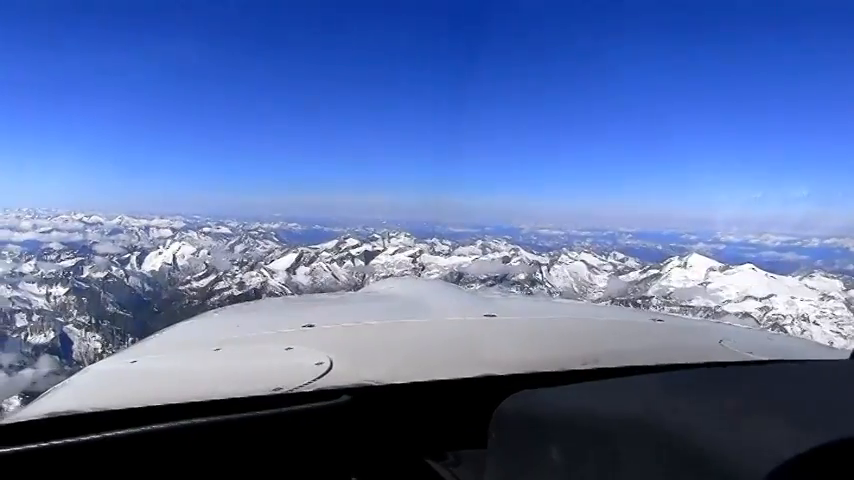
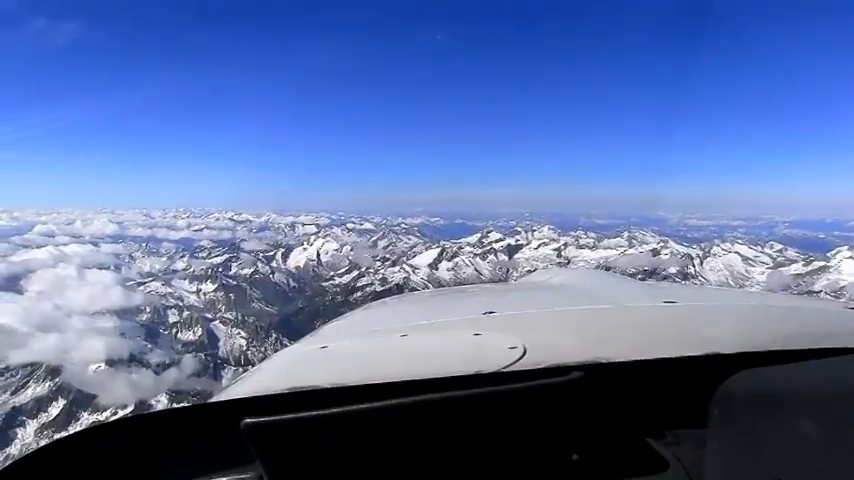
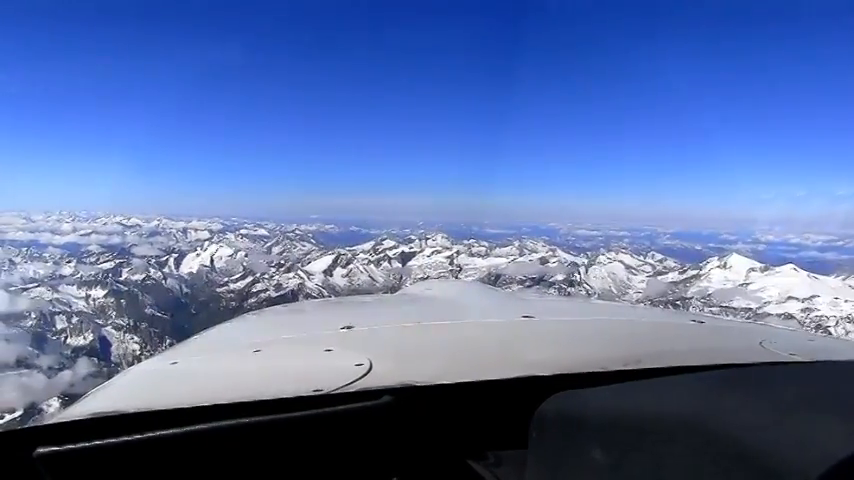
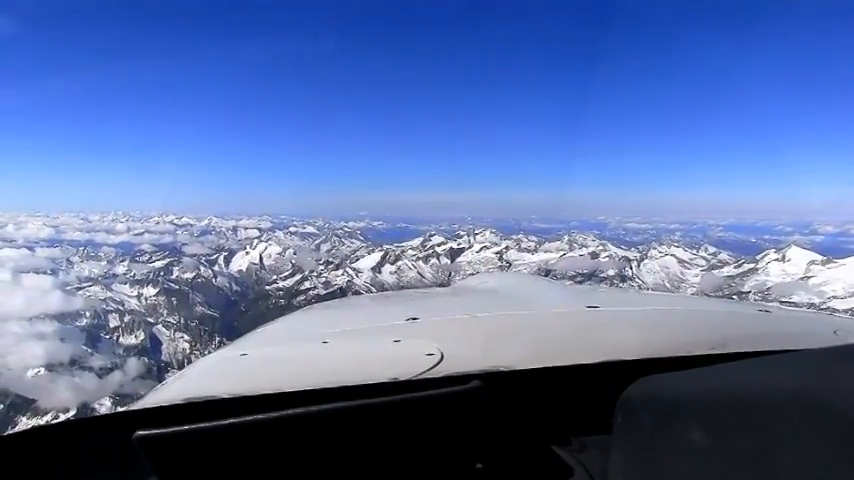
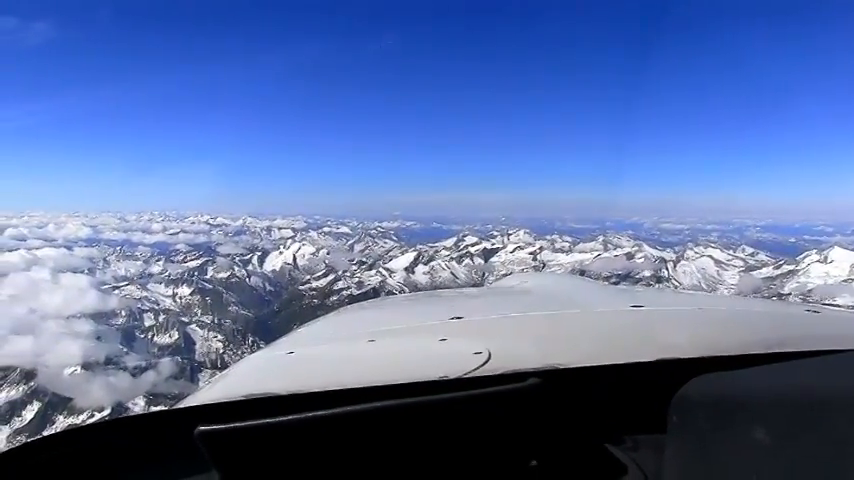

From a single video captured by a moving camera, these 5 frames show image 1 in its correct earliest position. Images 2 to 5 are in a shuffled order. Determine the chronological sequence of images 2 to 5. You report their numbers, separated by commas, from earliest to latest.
3, 4, 5, 2
